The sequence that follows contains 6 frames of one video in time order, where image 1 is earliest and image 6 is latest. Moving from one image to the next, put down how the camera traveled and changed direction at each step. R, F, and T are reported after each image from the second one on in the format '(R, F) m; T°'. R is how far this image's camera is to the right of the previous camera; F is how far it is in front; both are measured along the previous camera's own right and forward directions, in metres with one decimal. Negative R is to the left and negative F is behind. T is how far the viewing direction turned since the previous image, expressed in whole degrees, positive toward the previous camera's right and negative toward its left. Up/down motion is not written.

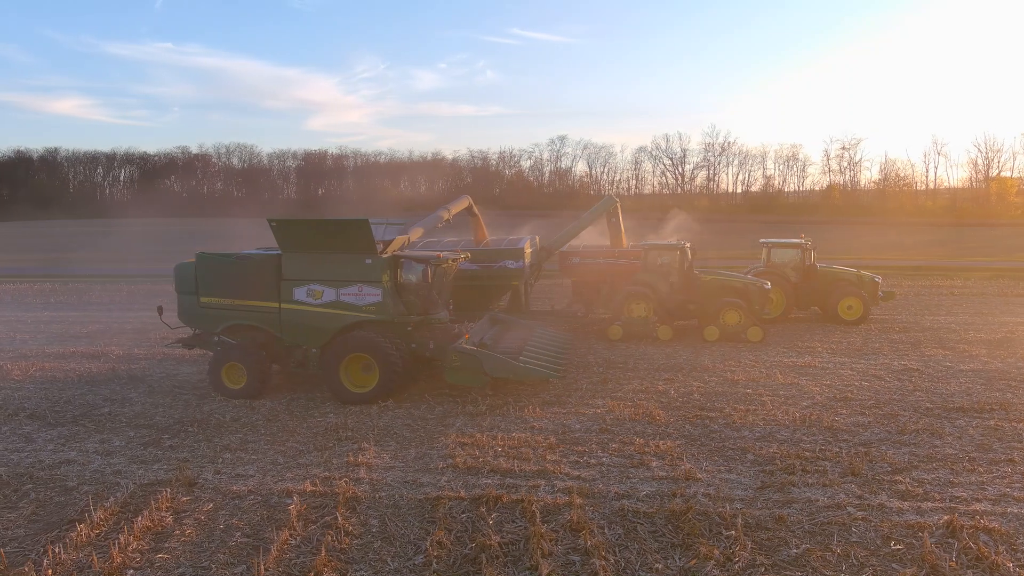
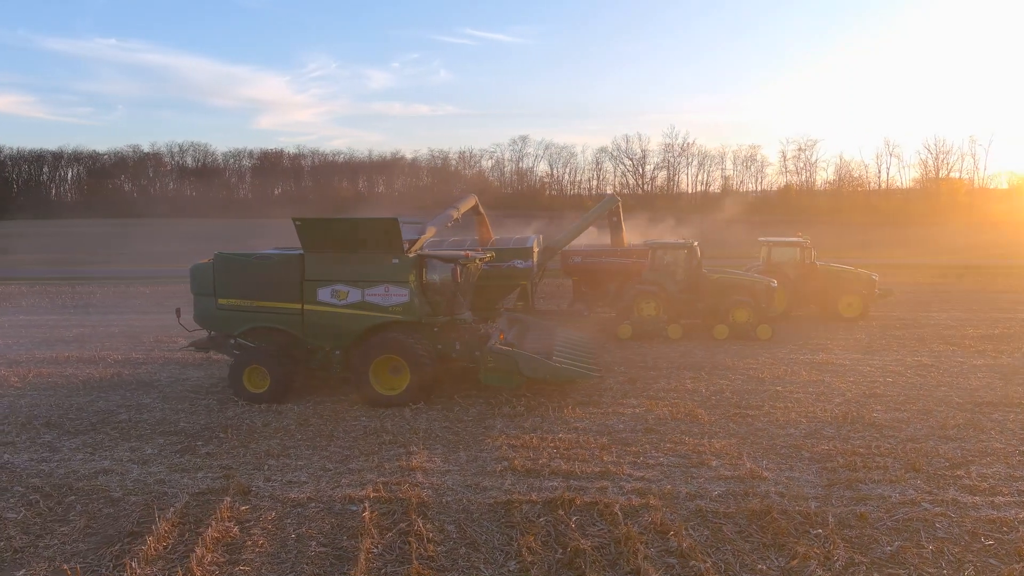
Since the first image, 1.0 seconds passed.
(-0.7, +0.1) m; +3°
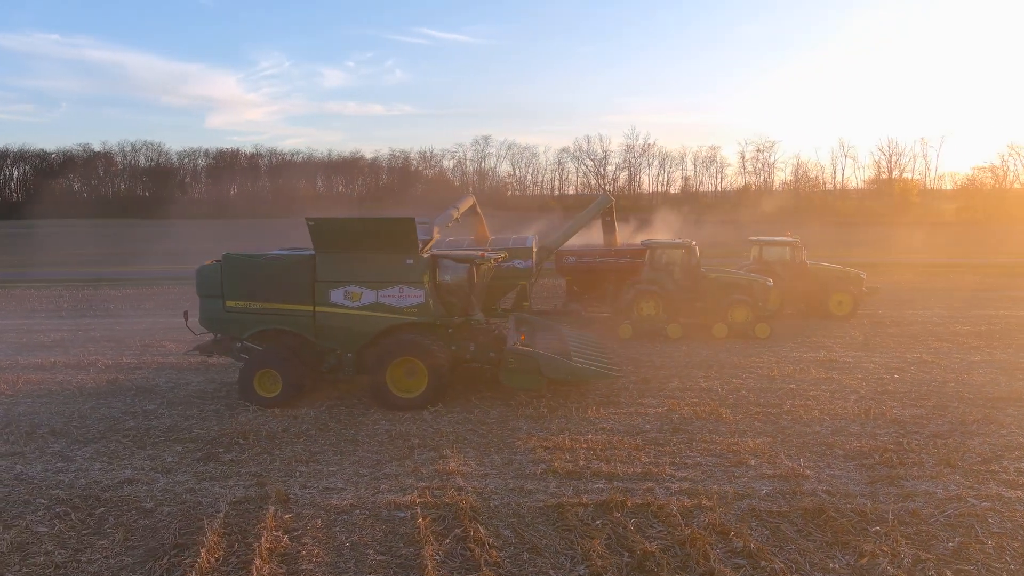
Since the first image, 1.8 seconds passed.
(-0.5, +0.1) m; +3°
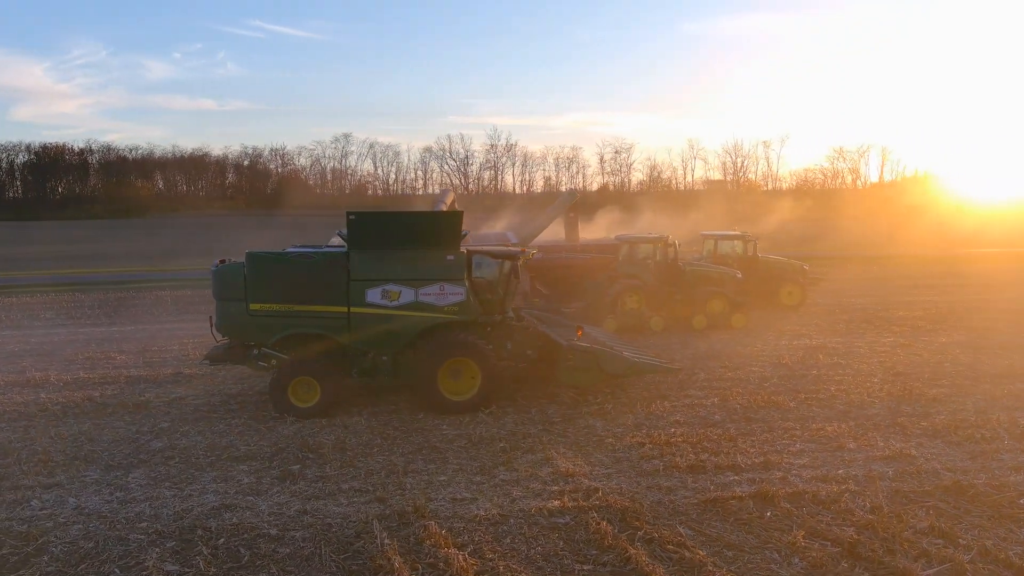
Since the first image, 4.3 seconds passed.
(-1.7, +0.4) m; +10°
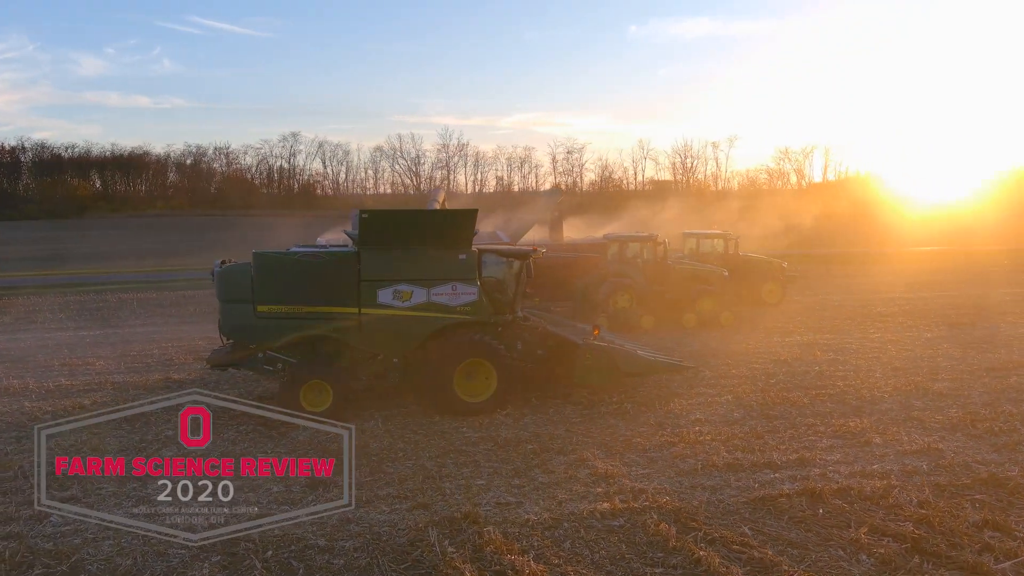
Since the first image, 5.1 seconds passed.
(-0.6, +0.1) m; +4°
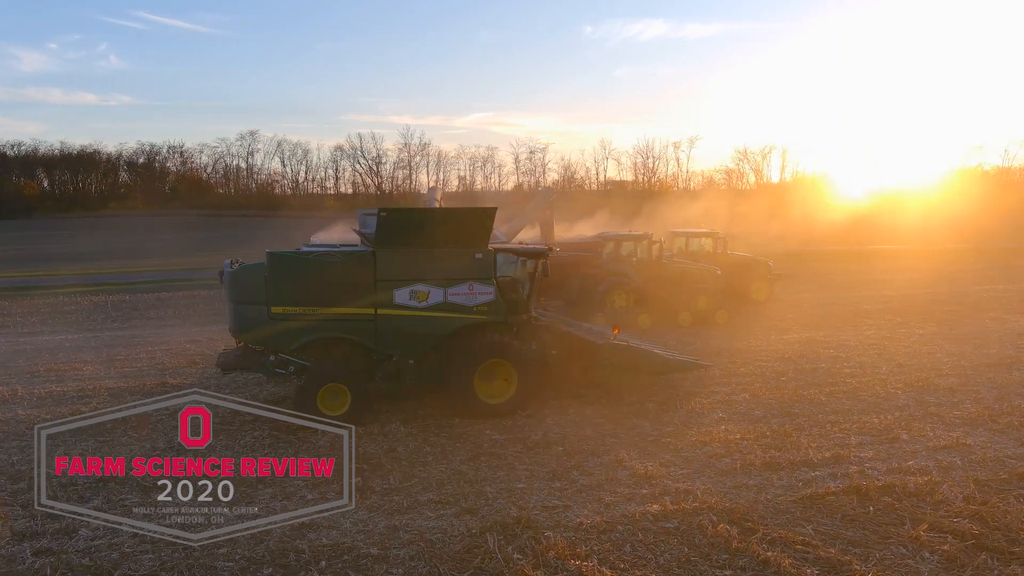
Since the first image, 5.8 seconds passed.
(-0.5, +0.1) m; +3°
